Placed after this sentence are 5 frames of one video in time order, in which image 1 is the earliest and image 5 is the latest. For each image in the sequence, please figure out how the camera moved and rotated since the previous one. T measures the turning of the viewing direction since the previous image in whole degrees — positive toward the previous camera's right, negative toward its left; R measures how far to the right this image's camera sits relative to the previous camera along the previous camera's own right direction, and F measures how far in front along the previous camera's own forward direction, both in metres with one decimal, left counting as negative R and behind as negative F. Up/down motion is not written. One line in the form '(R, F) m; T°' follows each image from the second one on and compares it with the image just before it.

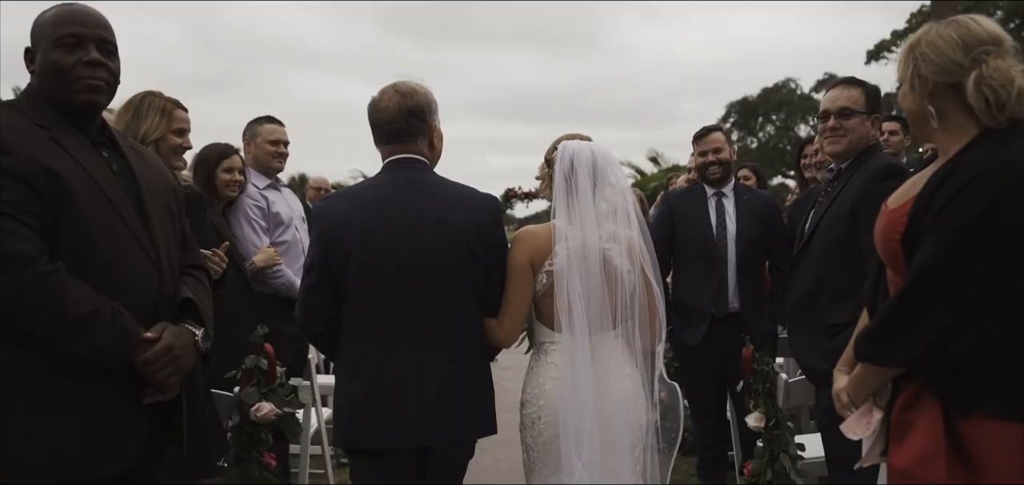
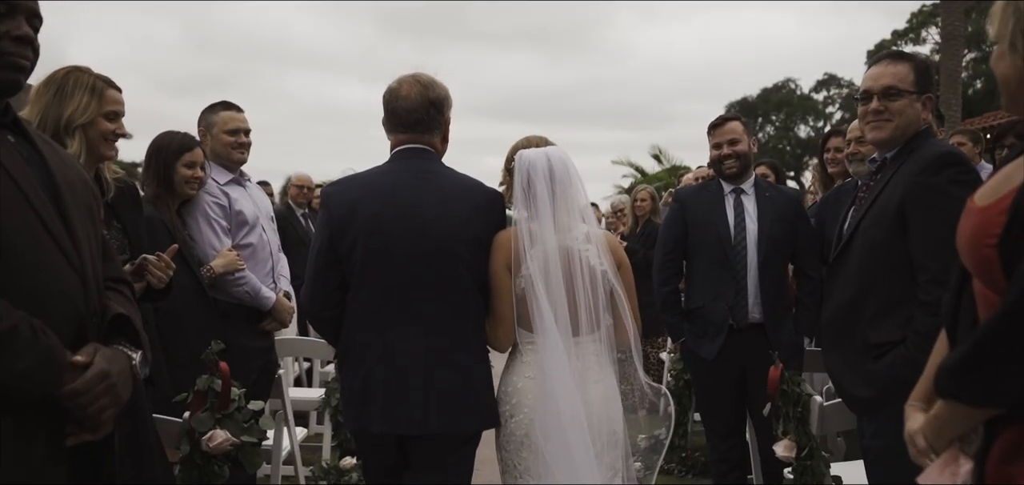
(0.0, +0.7) m; 0°
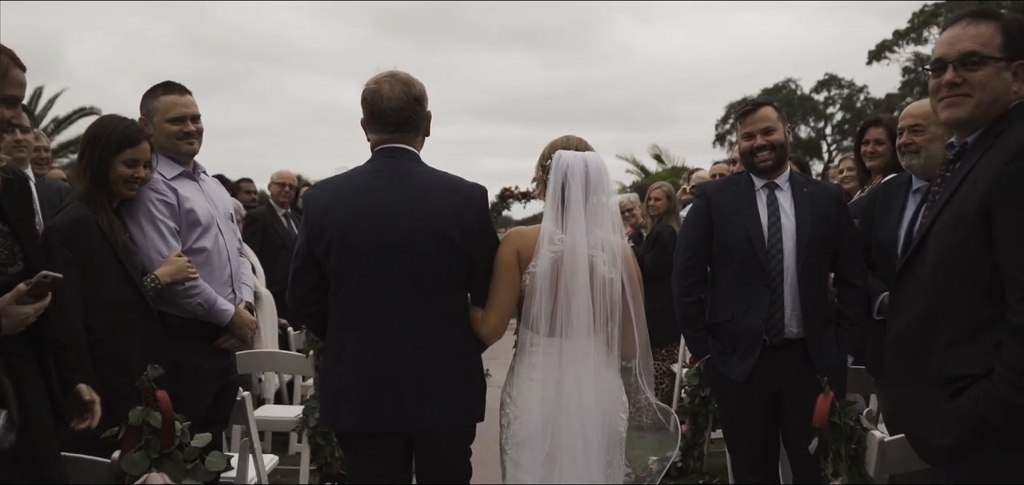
(0.0, +0.8) m; 0°
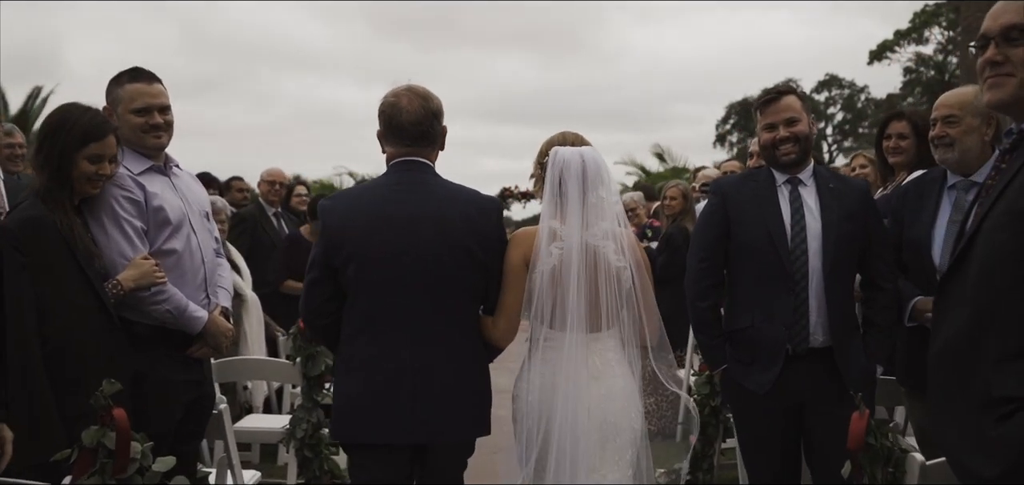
(0.0, +0.4) m; 0°
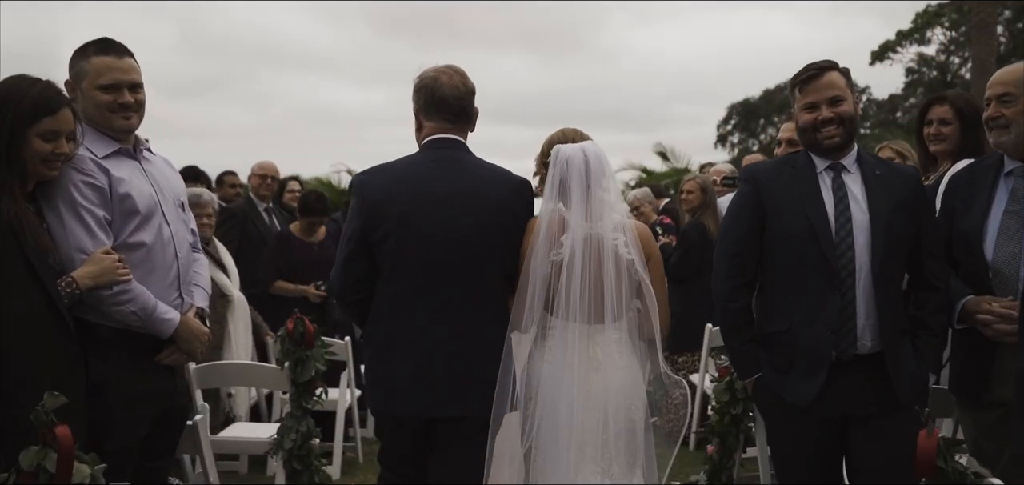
(0.0, +0.5) m; 0°
